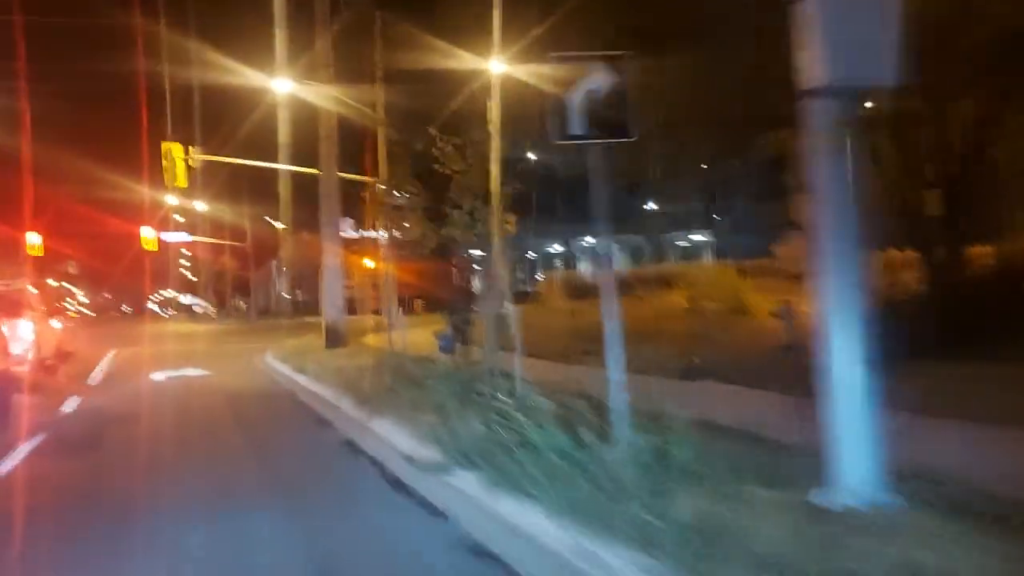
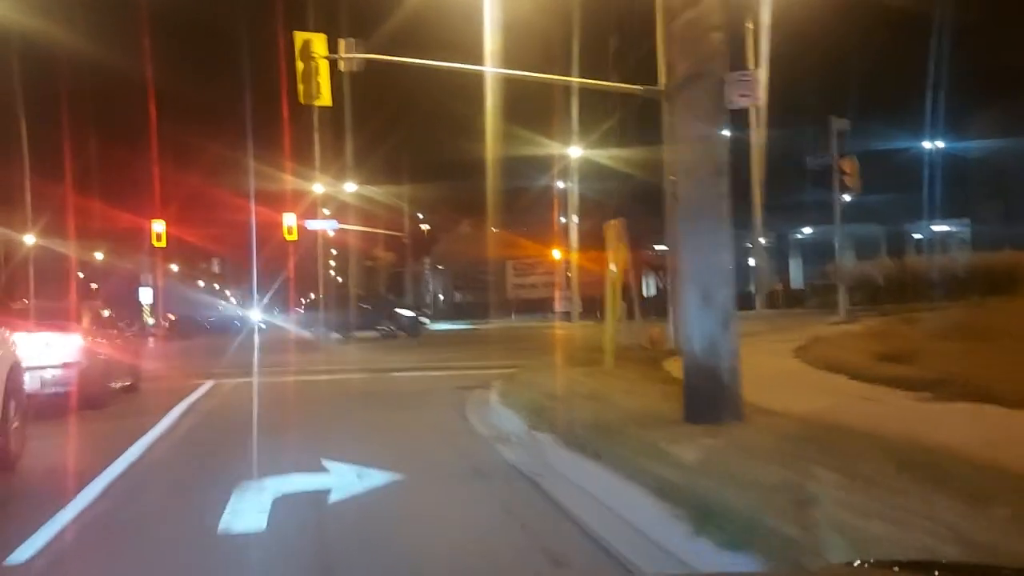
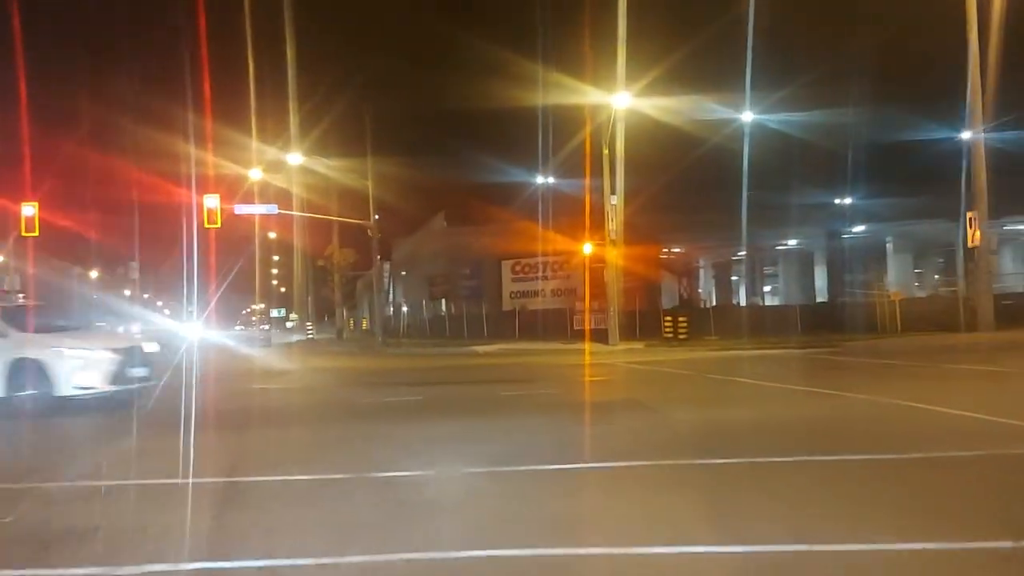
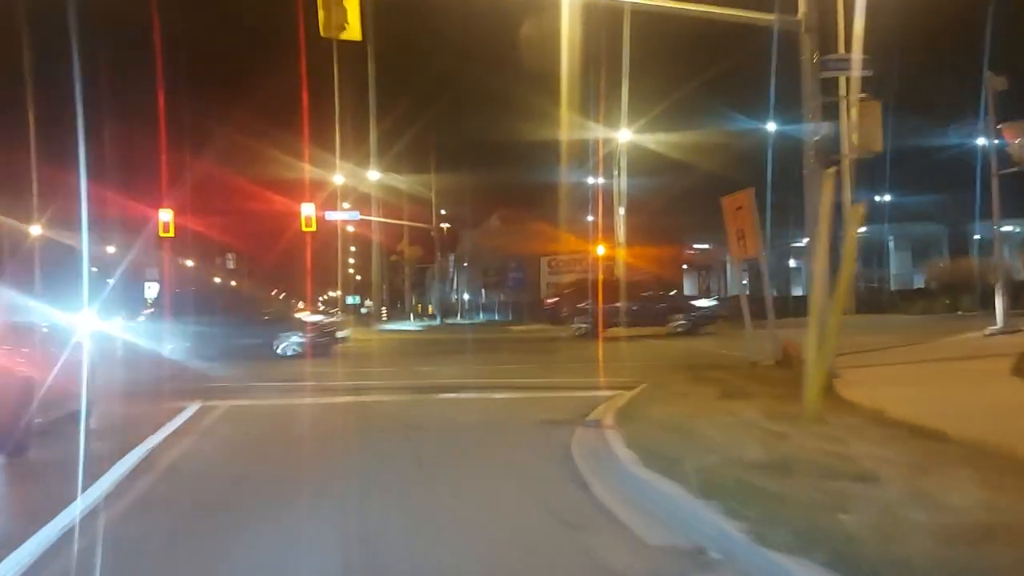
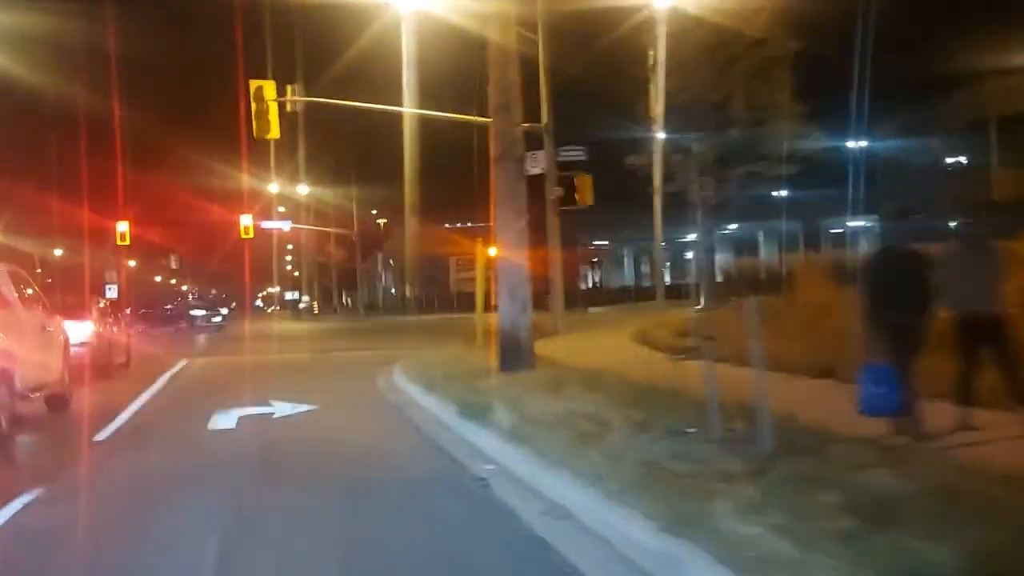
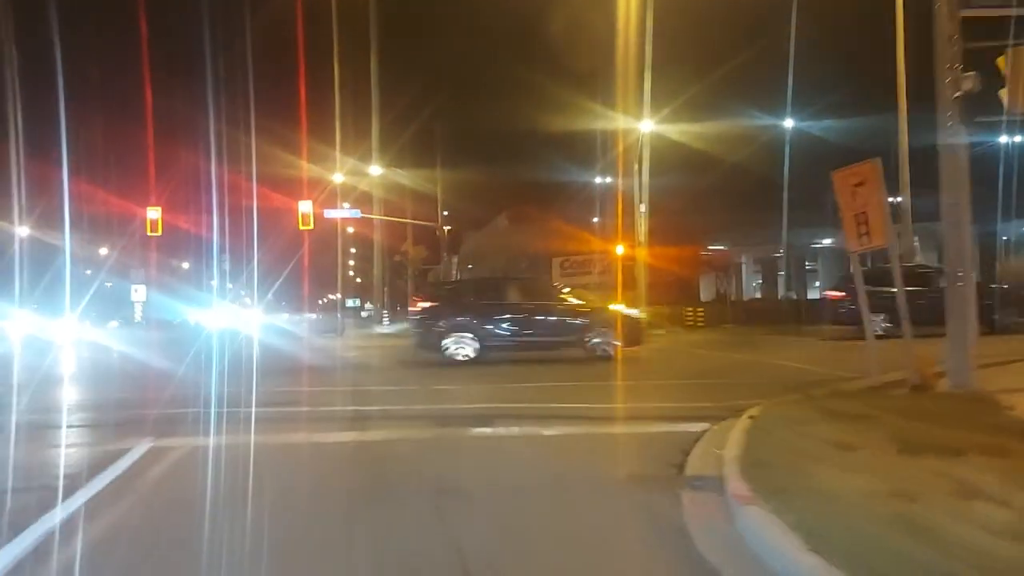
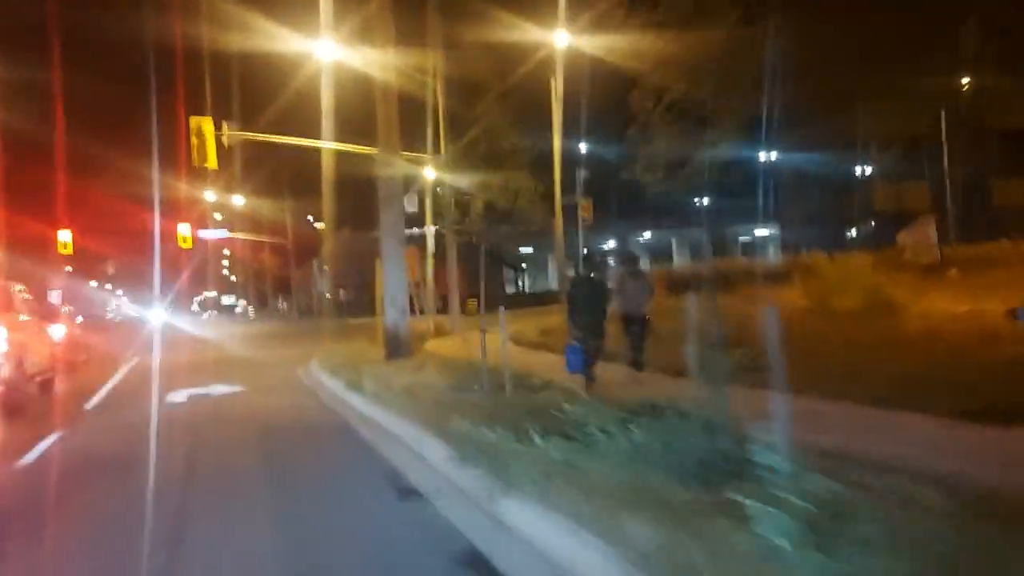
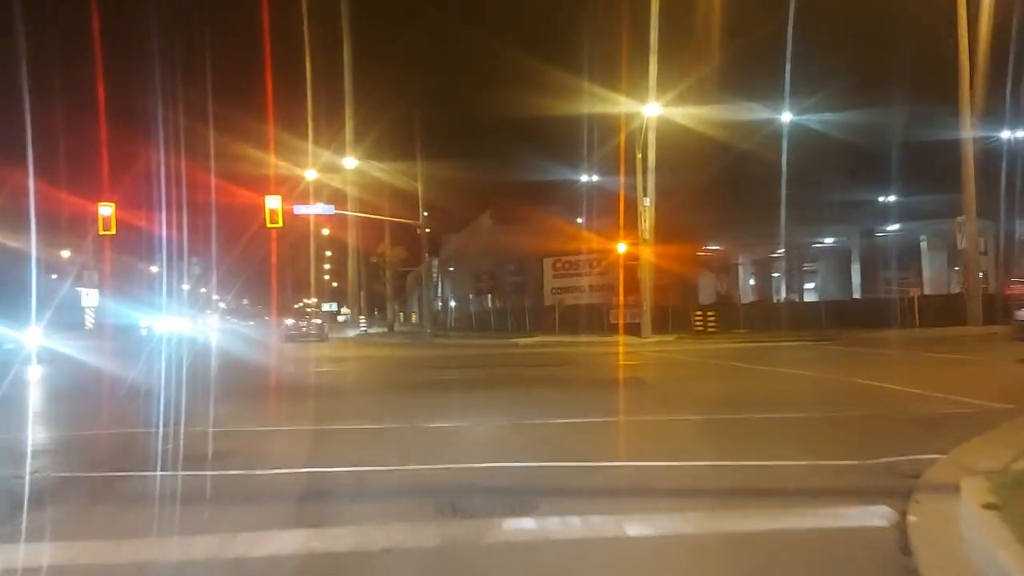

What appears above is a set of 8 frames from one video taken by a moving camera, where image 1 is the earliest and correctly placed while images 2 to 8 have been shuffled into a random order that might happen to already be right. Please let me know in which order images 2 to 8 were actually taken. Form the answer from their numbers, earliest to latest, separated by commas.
7, 5, 2, 4, 6, 8, 3
